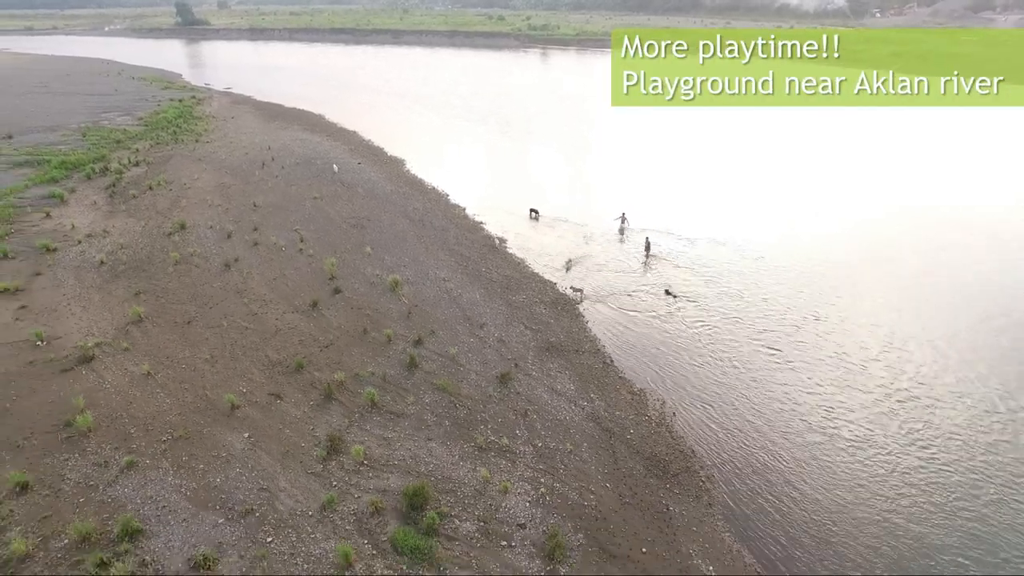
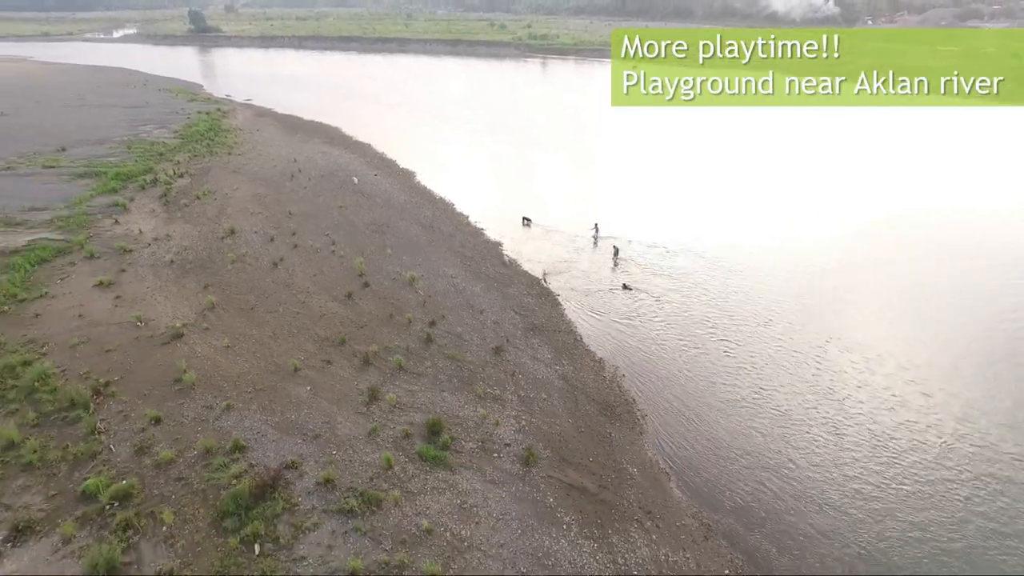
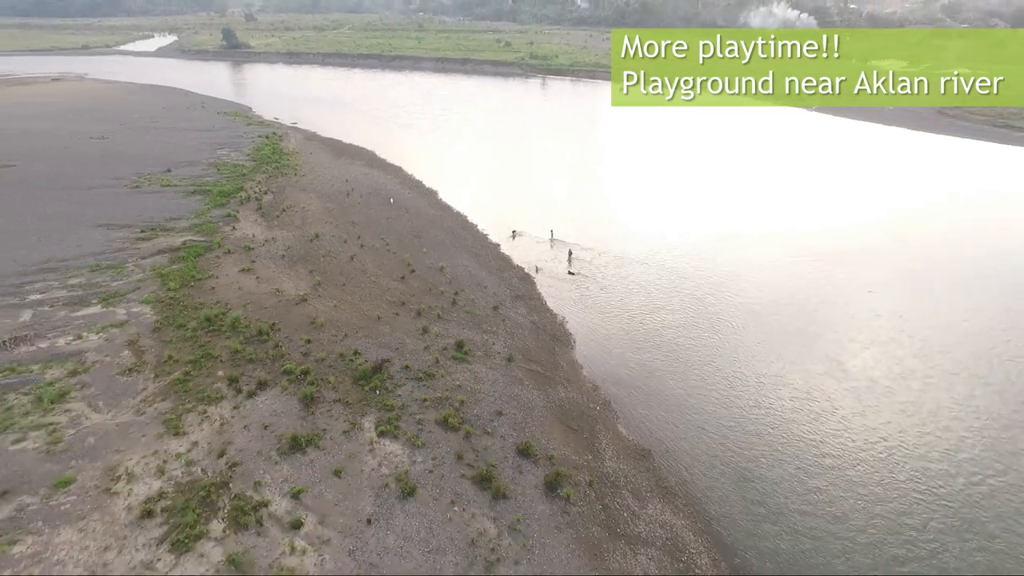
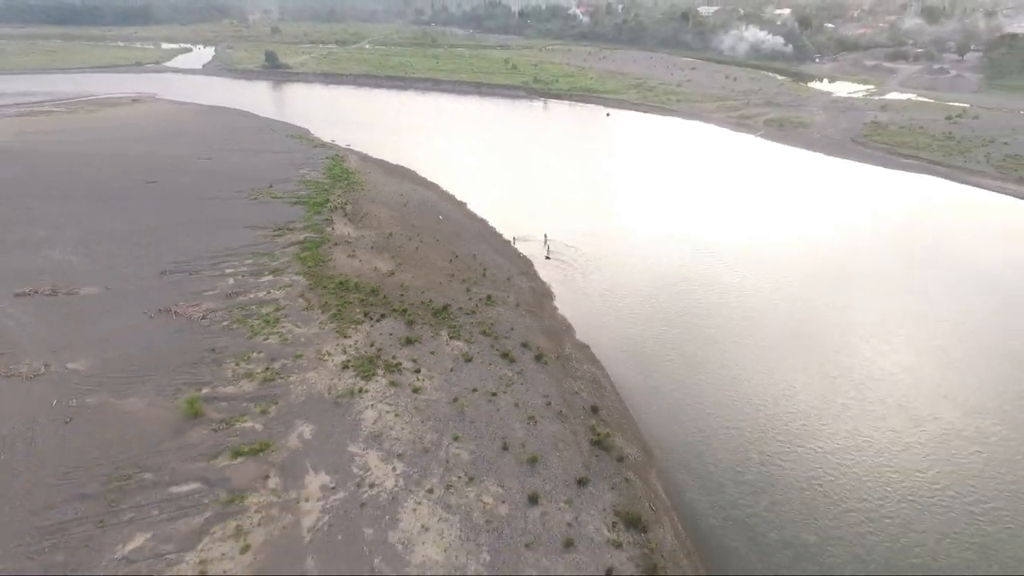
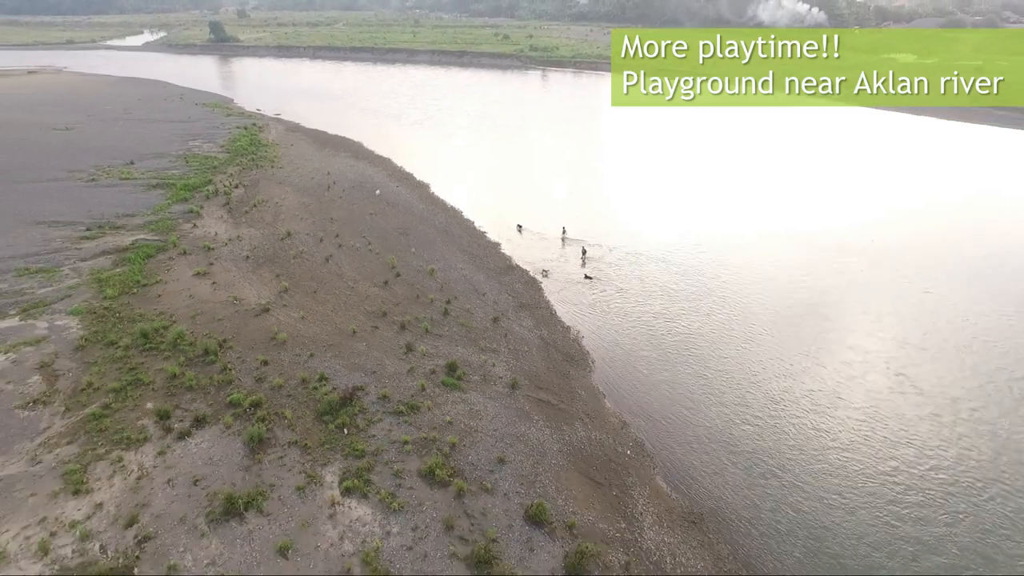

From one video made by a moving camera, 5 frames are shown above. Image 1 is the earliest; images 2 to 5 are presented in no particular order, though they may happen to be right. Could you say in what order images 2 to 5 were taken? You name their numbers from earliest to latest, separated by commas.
2, 5, 3, 4
